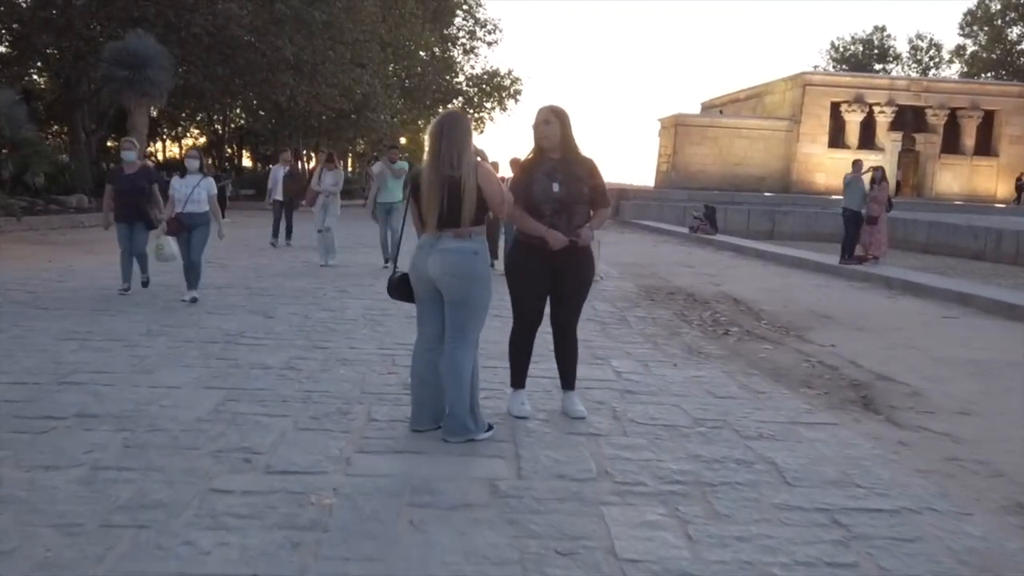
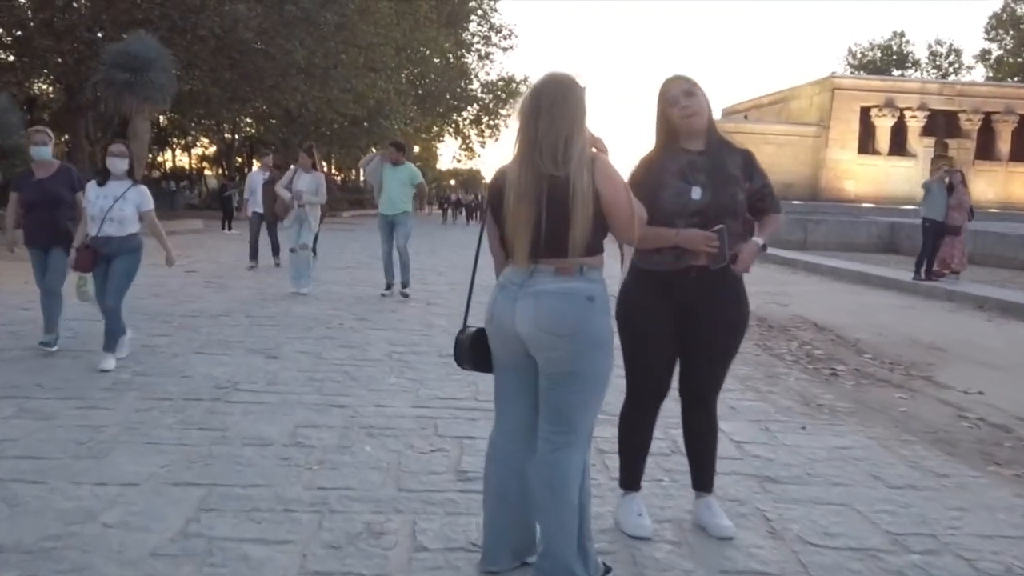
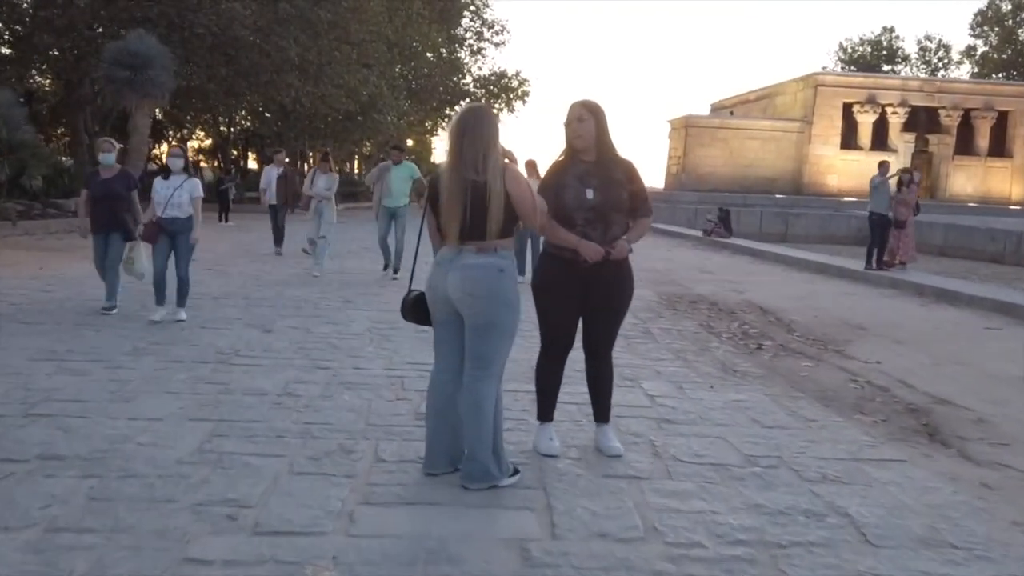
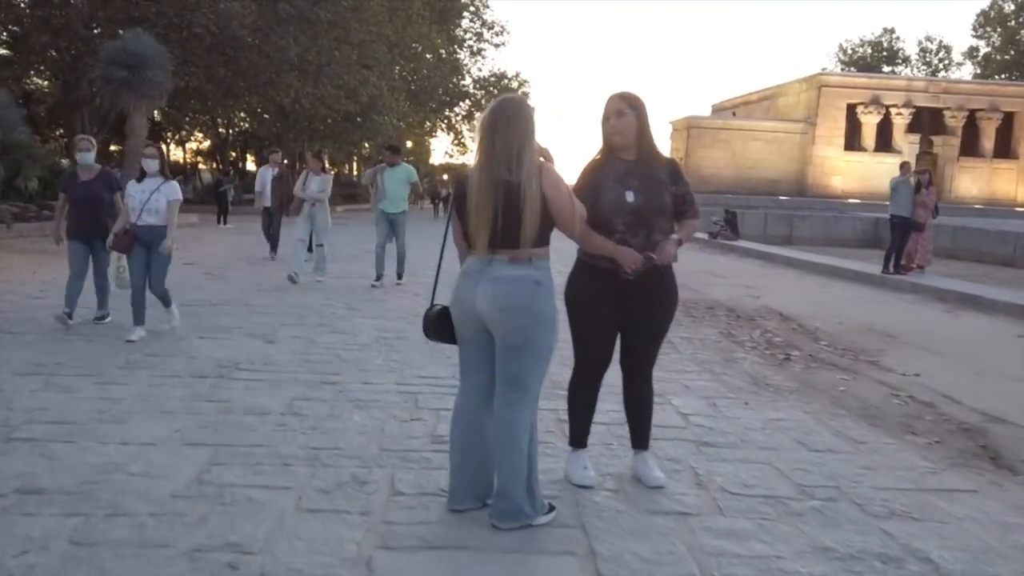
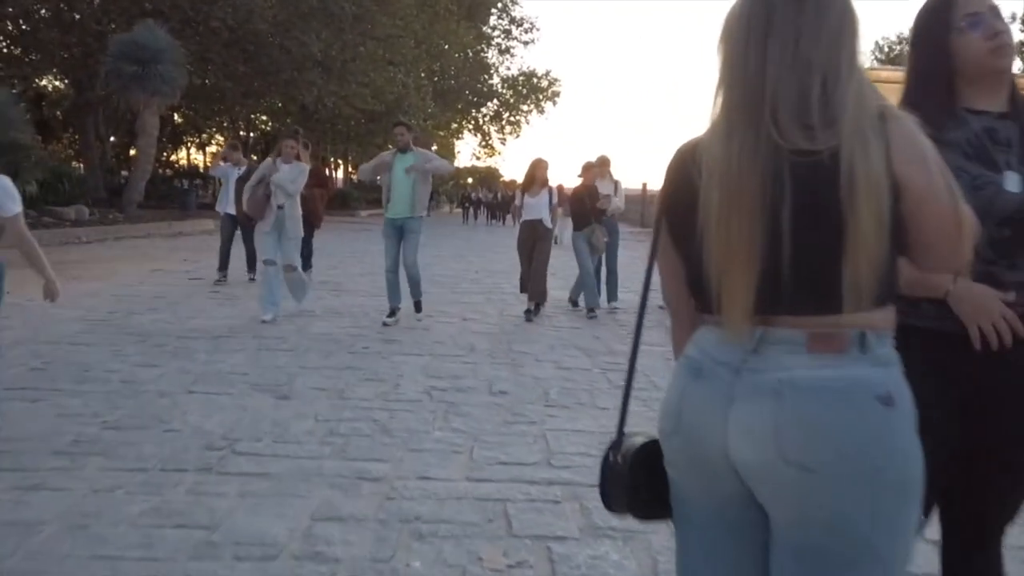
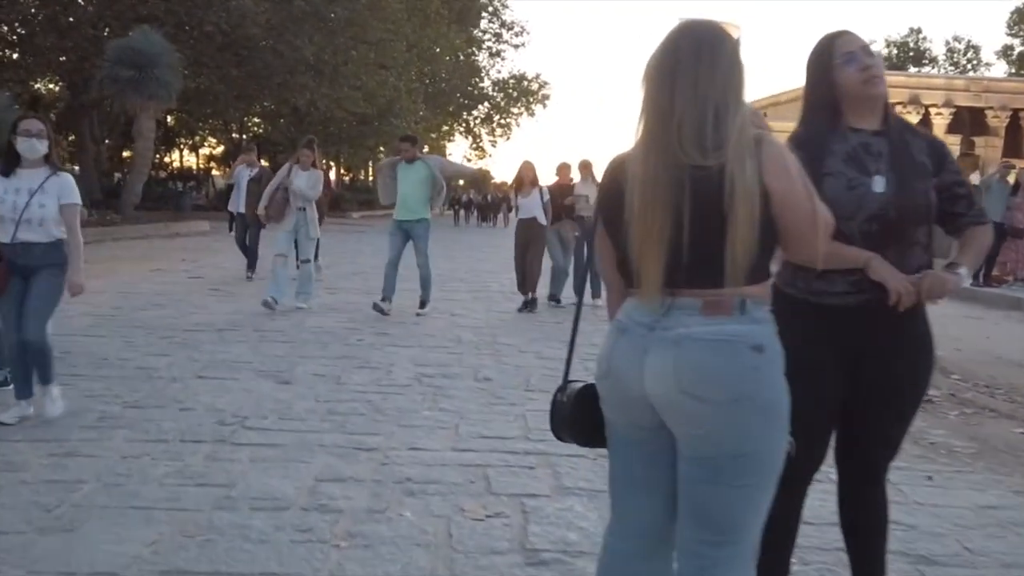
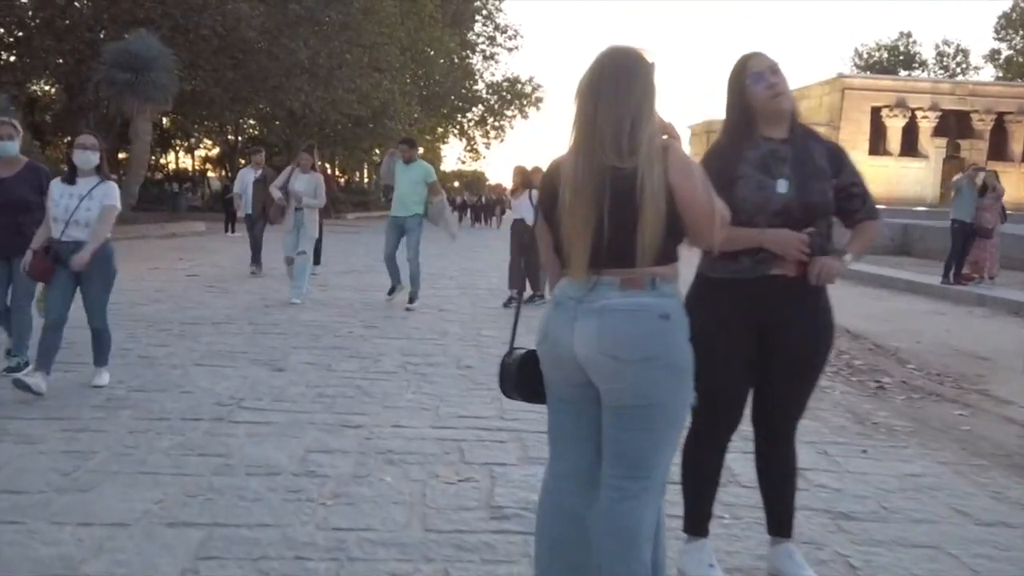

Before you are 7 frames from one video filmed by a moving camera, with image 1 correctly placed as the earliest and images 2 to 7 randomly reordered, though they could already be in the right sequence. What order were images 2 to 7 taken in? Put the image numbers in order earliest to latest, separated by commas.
3, 4, 2, 7, 6, 5
